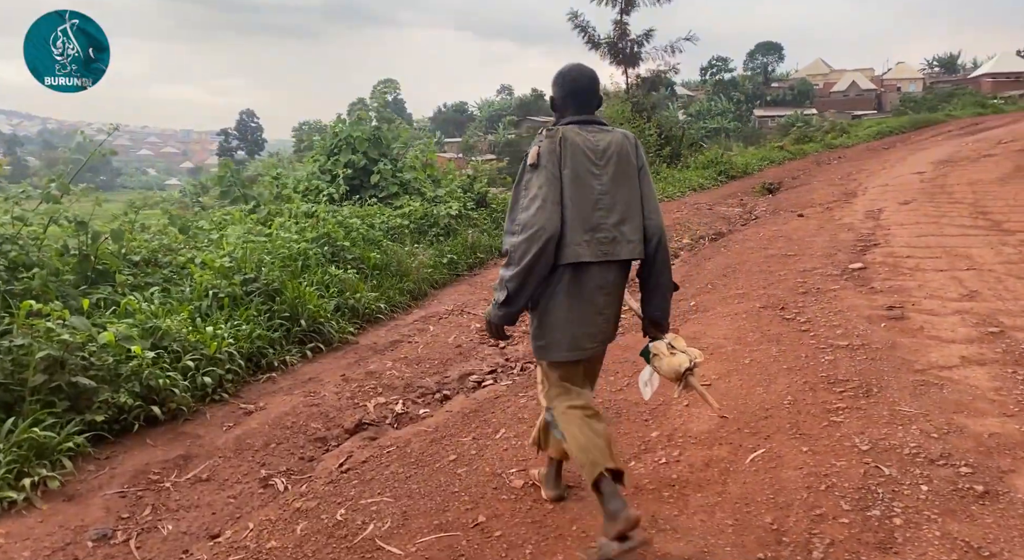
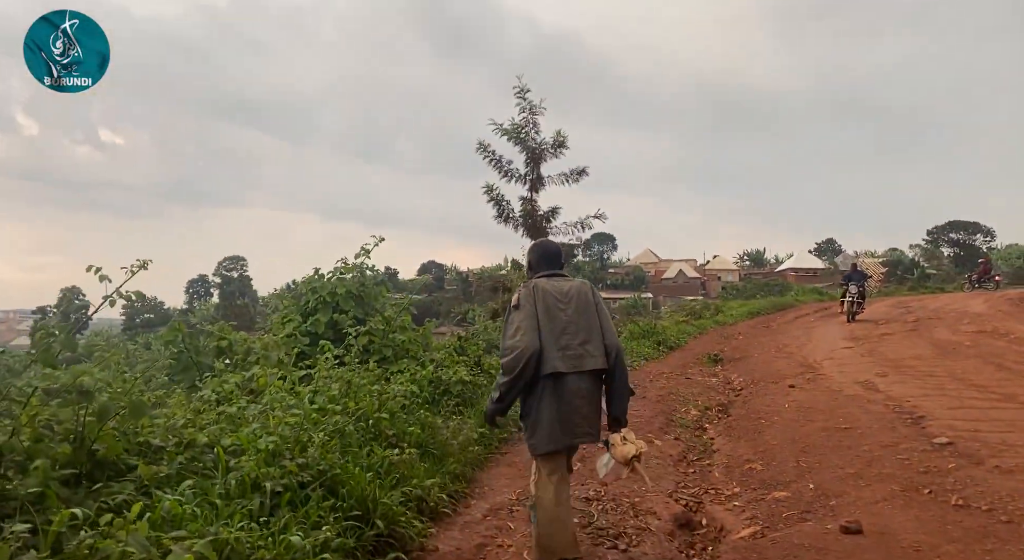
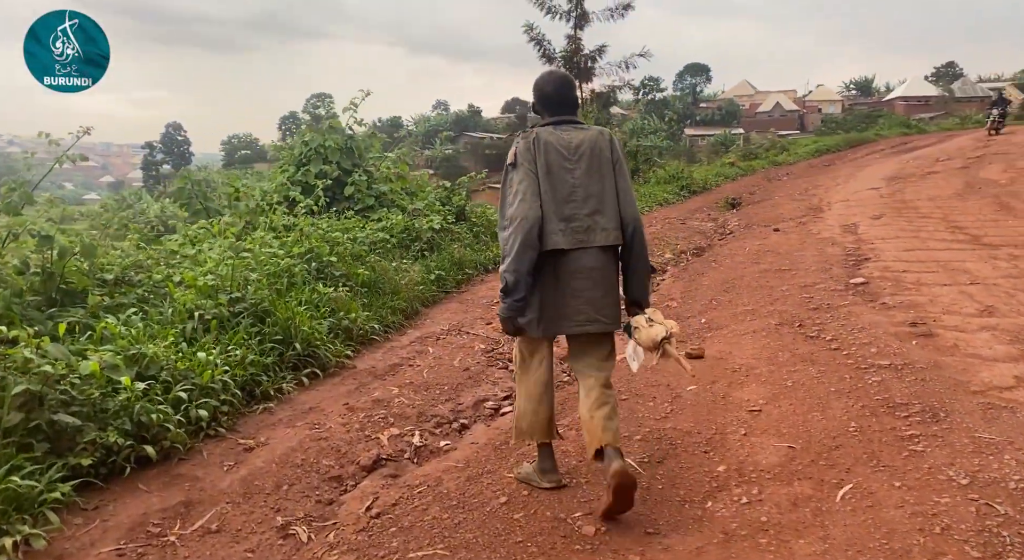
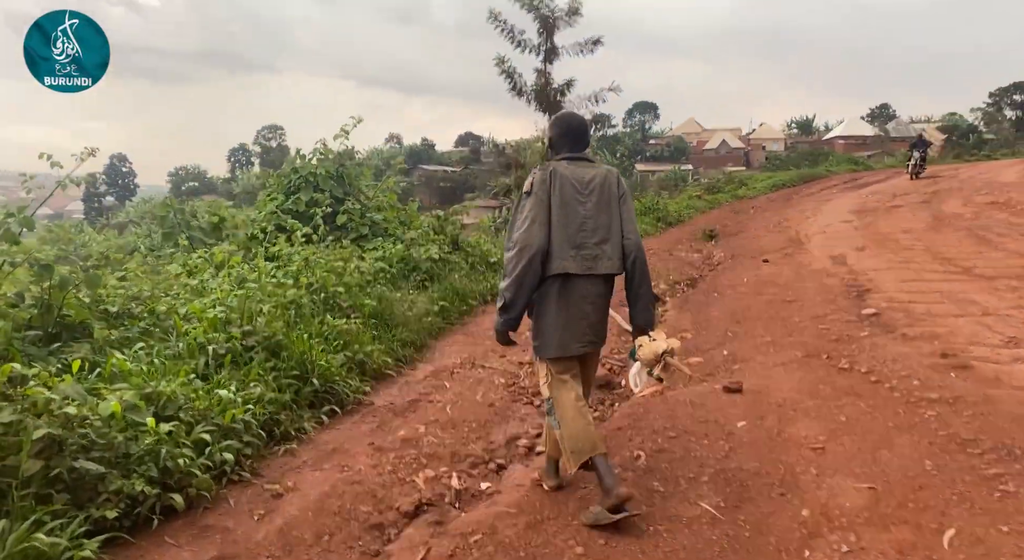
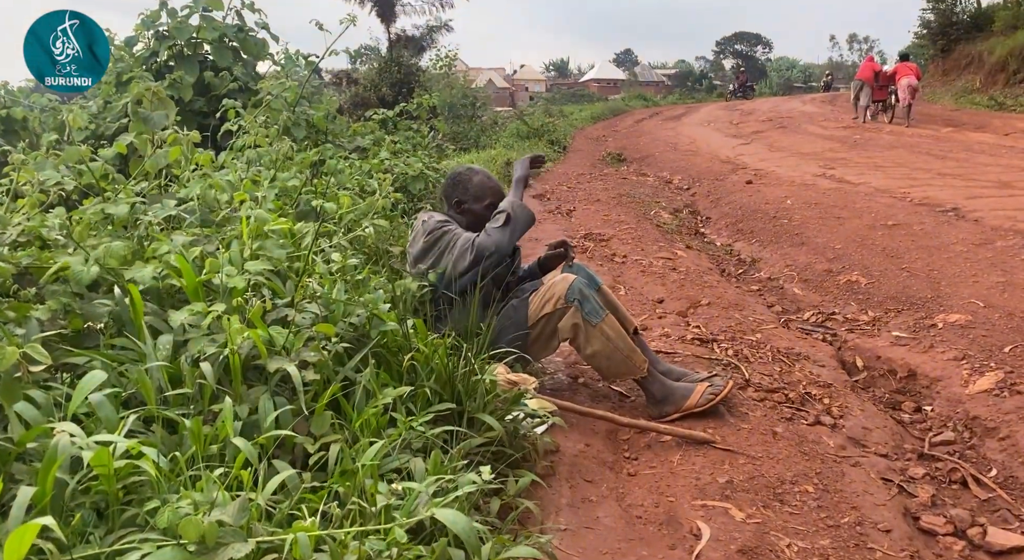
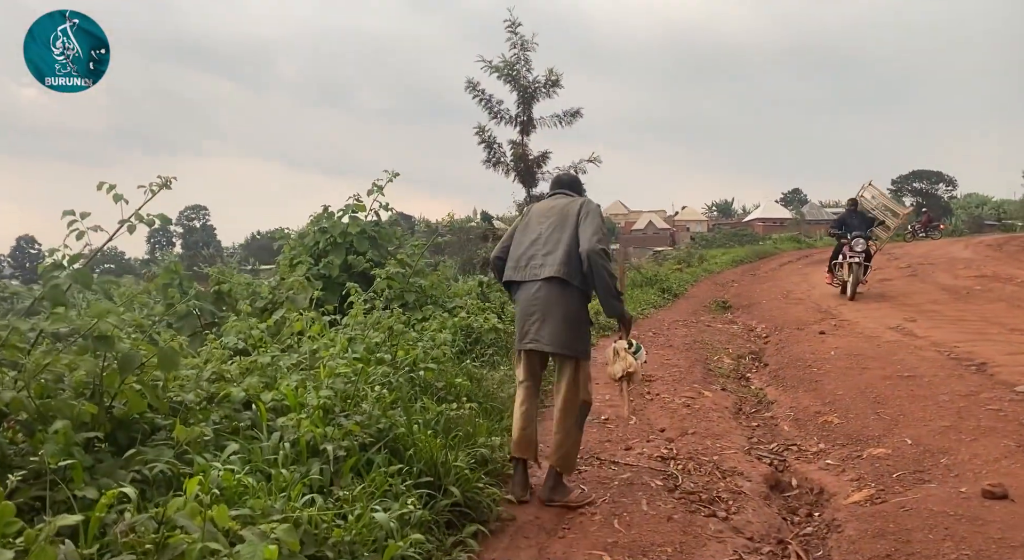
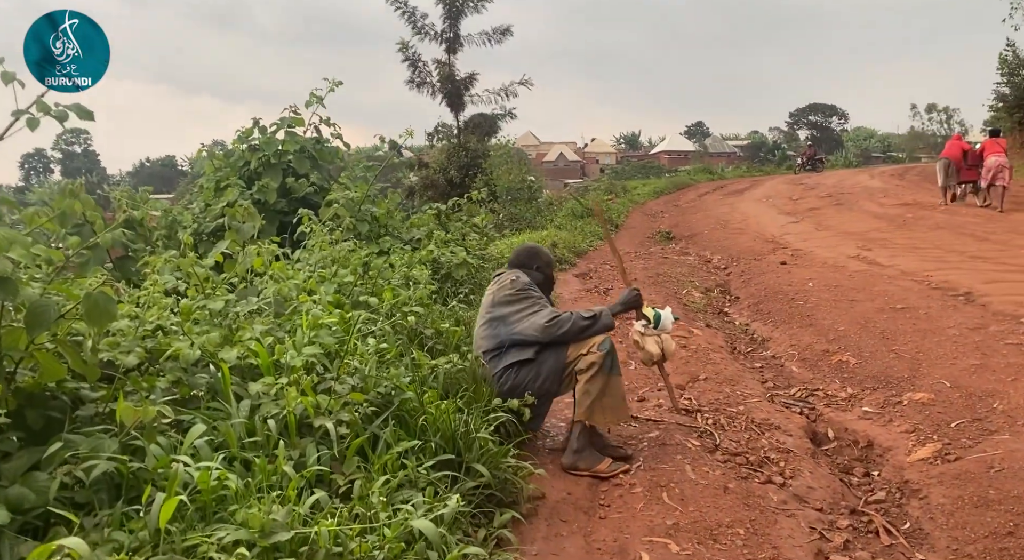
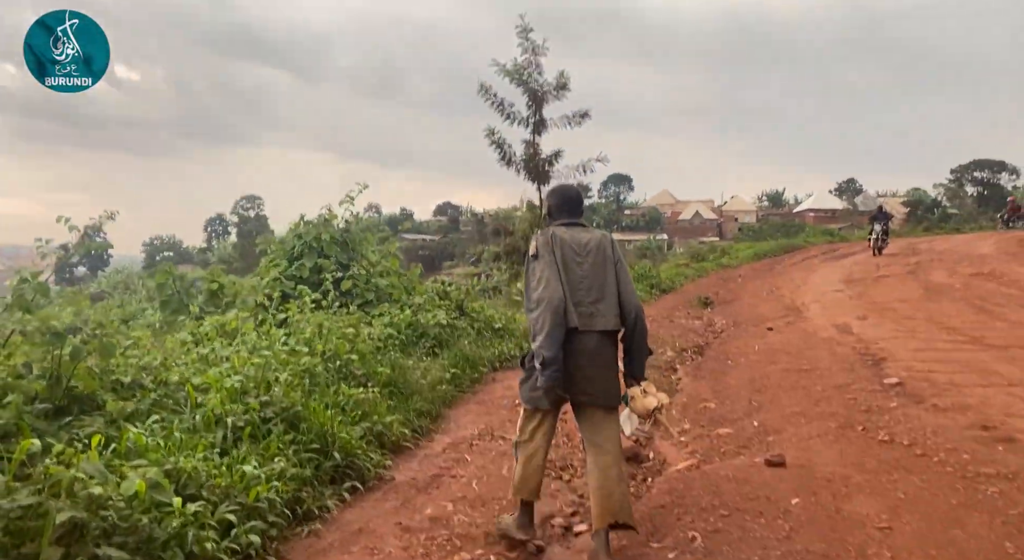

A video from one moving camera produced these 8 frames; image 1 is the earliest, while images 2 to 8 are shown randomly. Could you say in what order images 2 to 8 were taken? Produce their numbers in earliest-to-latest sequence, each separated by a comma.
3, 4, 8, 2, 6, 7, 5
